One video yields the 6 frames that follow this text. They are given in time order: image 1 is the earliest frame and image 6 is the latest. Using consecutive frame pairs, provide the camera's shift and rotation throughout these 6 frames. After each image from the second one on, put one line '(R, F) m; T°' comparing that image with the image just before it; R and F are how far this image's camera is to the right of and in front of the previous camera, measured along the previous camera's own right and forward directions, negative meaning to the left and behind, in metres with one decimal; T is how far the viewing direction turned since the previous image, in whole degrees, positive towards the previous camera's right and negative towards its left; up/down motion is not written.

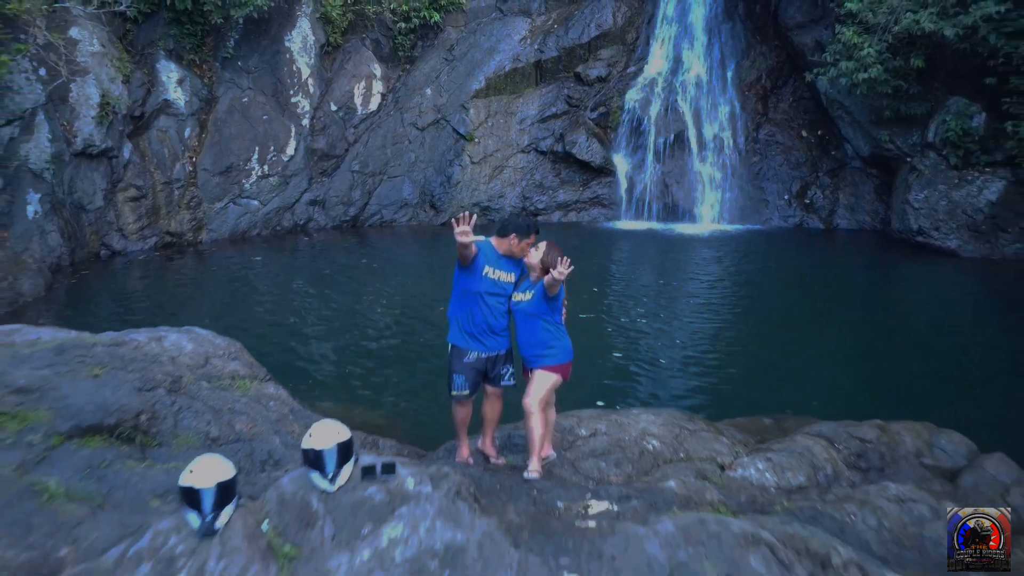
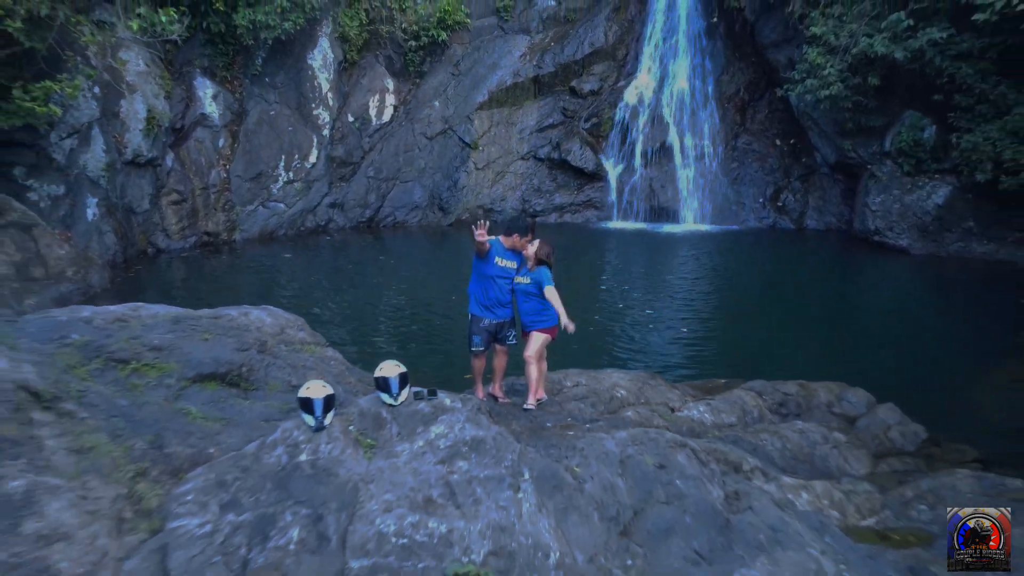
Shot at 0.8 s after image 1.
(0.0, -1.1) m; 0°
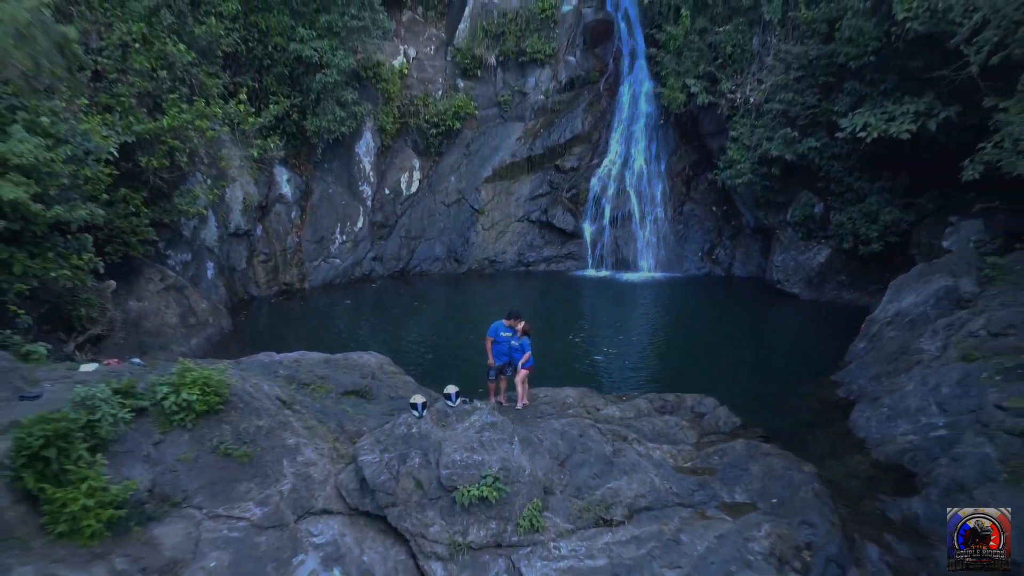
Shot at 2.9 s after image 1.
(0.0, -3.7) m; 0°
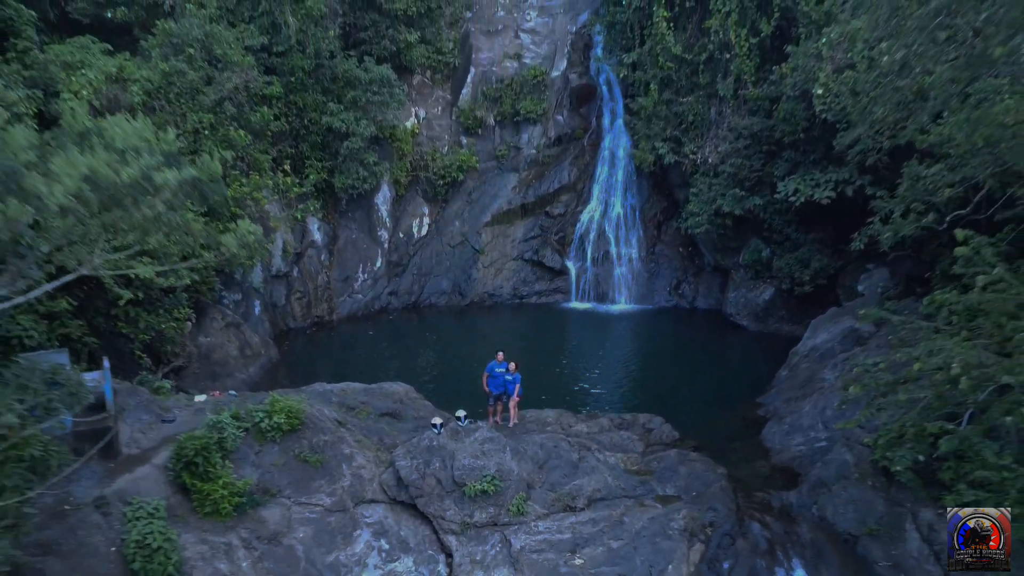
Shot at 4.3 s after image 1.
(+0.1, -2.6) m; 0°
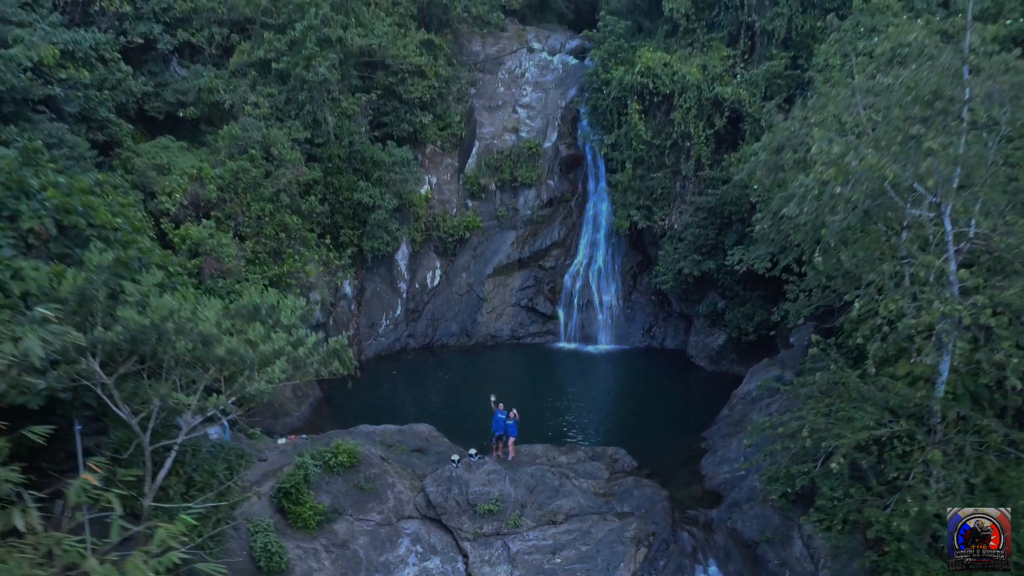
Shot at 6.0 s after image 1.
(0.0, -3.4) m; 0°
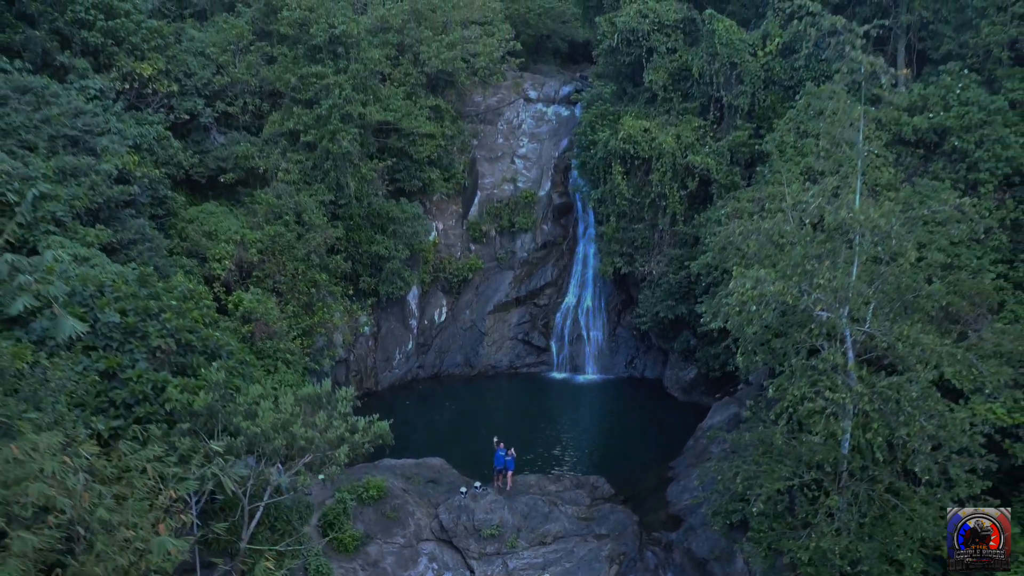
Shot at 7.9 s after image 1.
(0.0, -2.8) m; 0°
